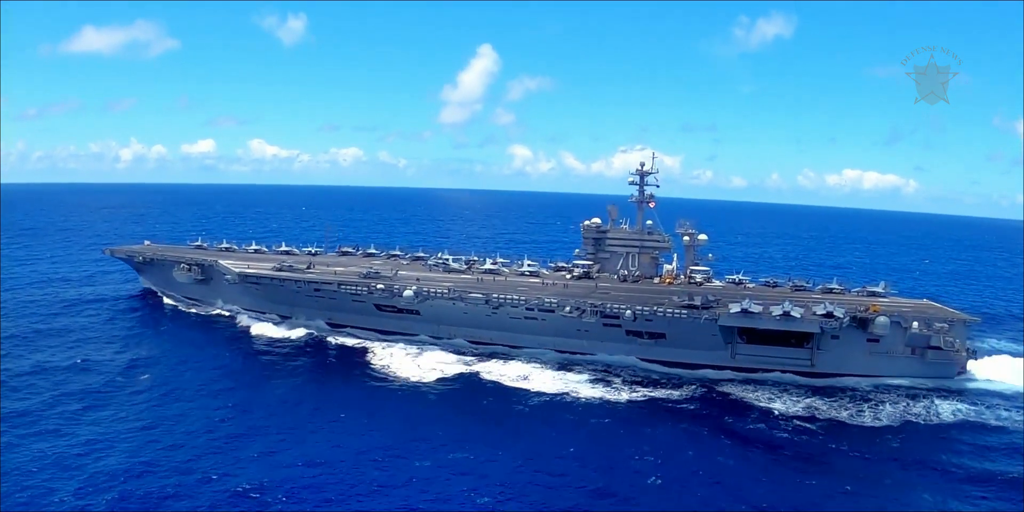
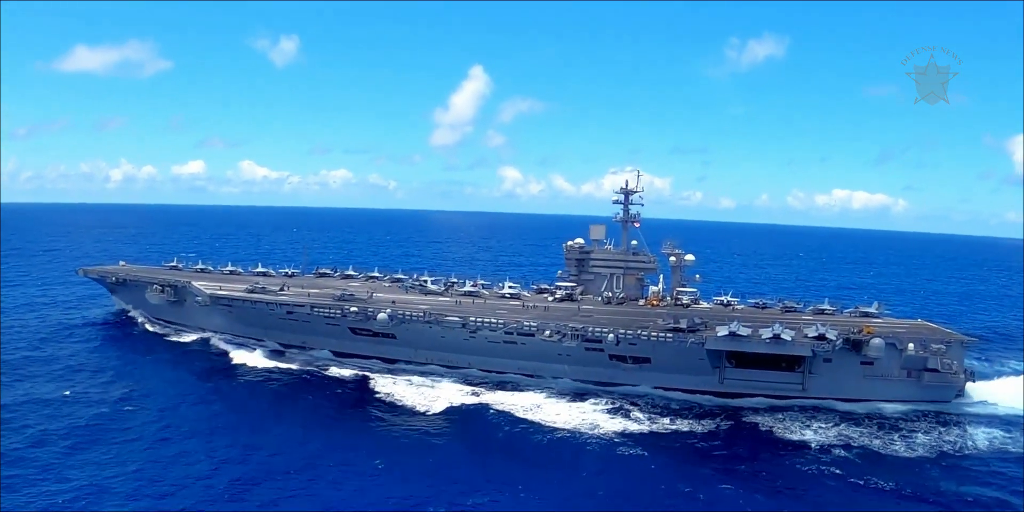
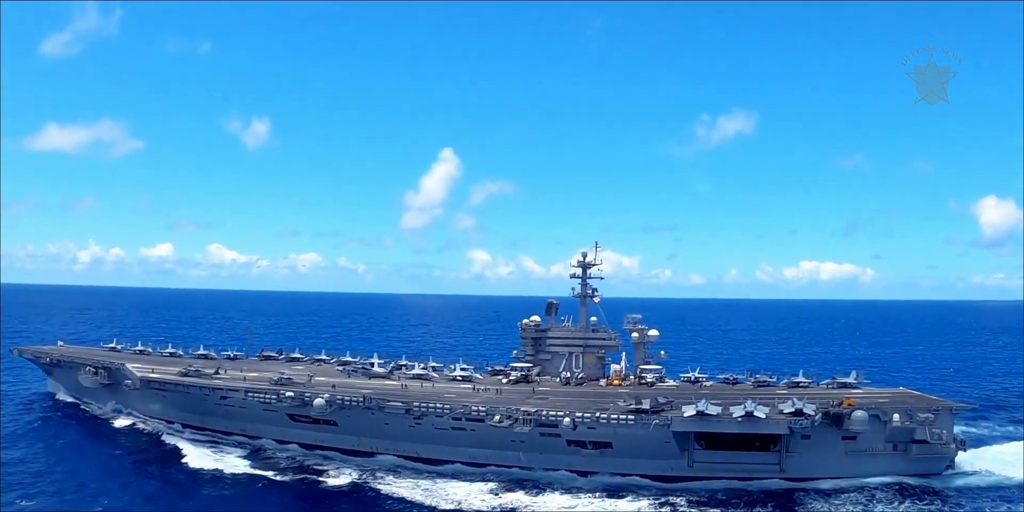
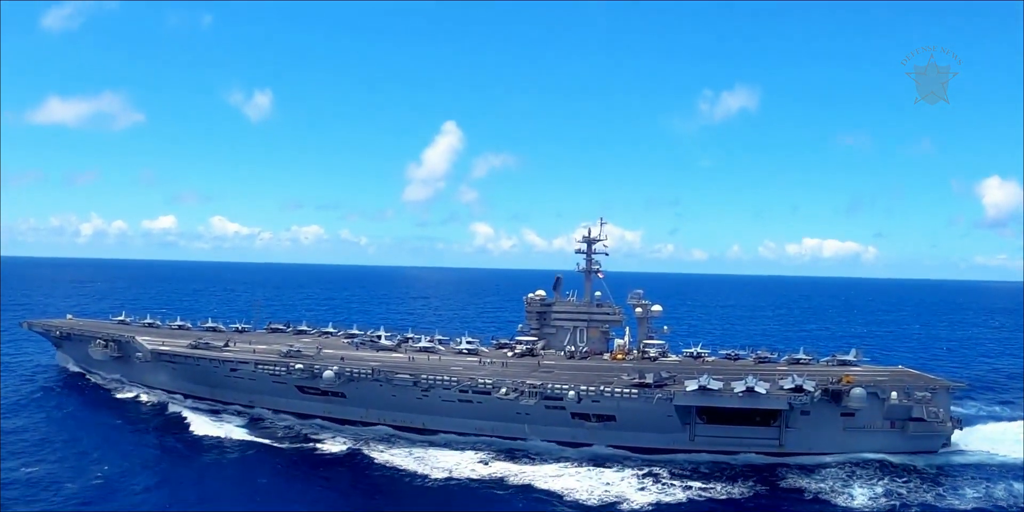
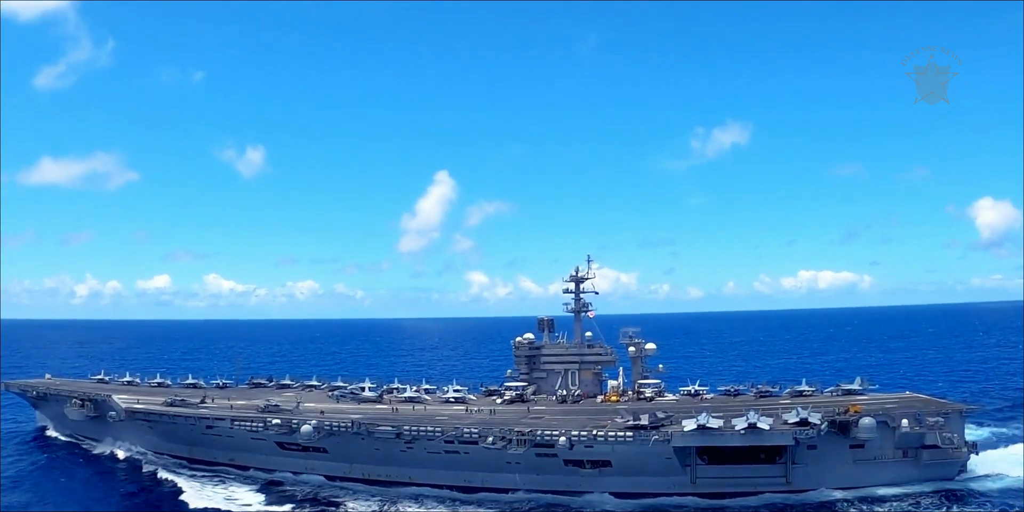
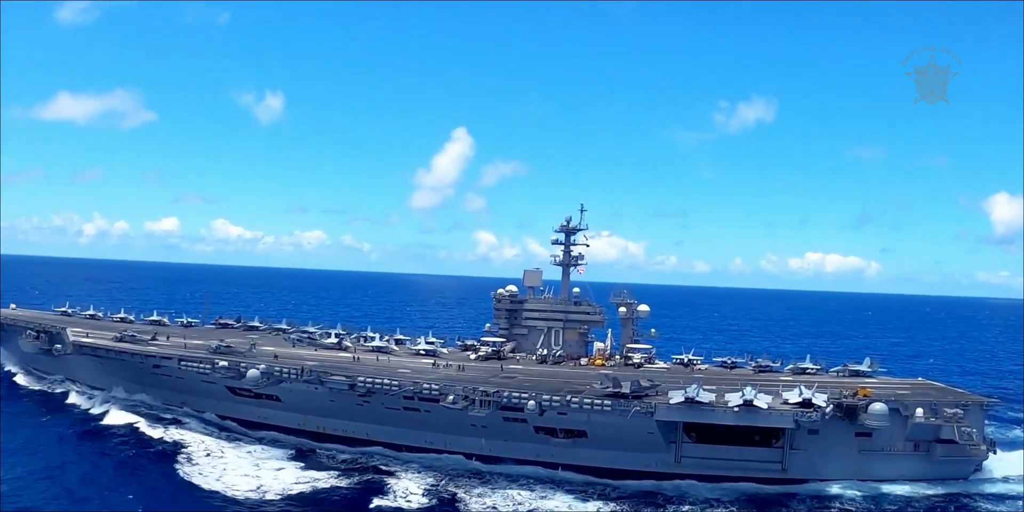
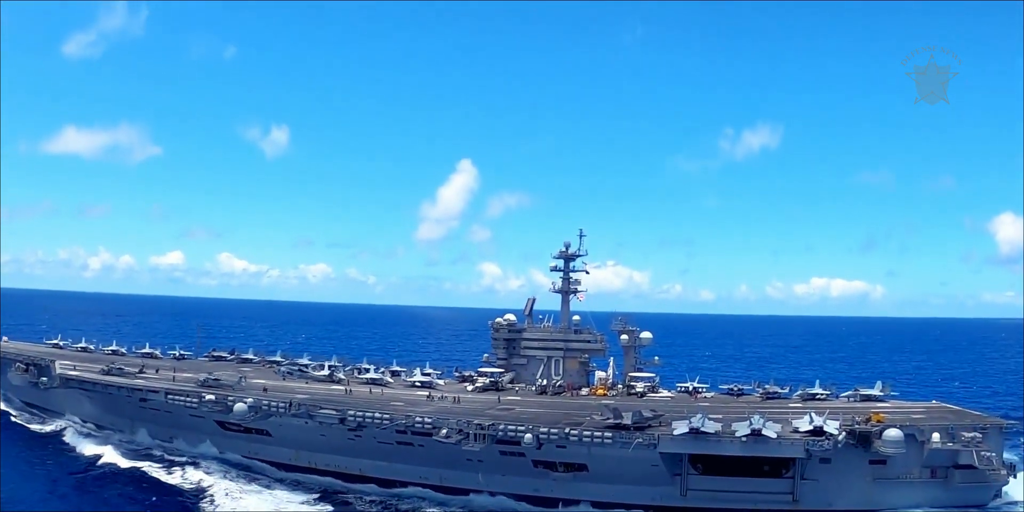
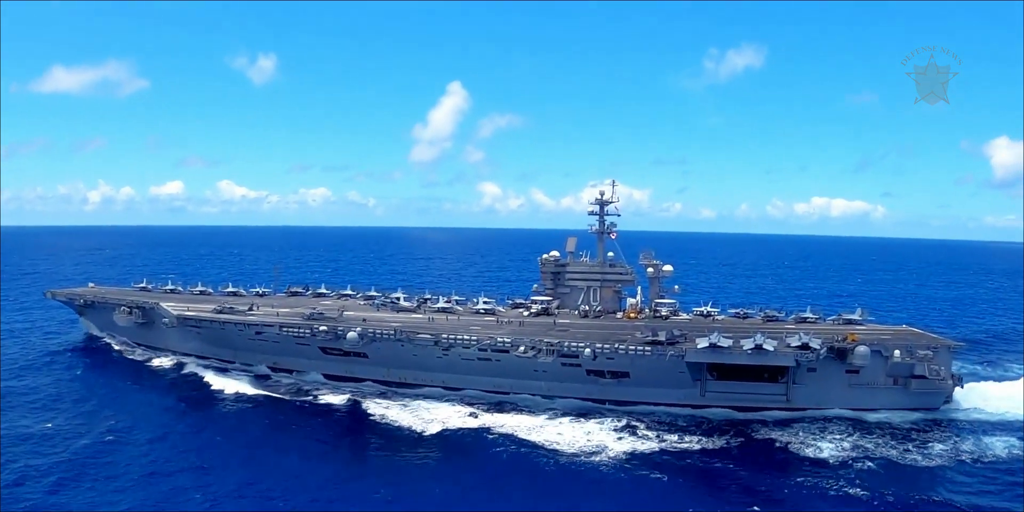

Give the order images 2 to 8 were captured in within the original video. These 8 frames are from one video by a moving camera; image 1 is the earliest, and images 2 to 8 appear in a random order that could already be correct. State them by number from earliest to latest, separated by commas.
2, 8, 4, 3, 5, 6, 7
